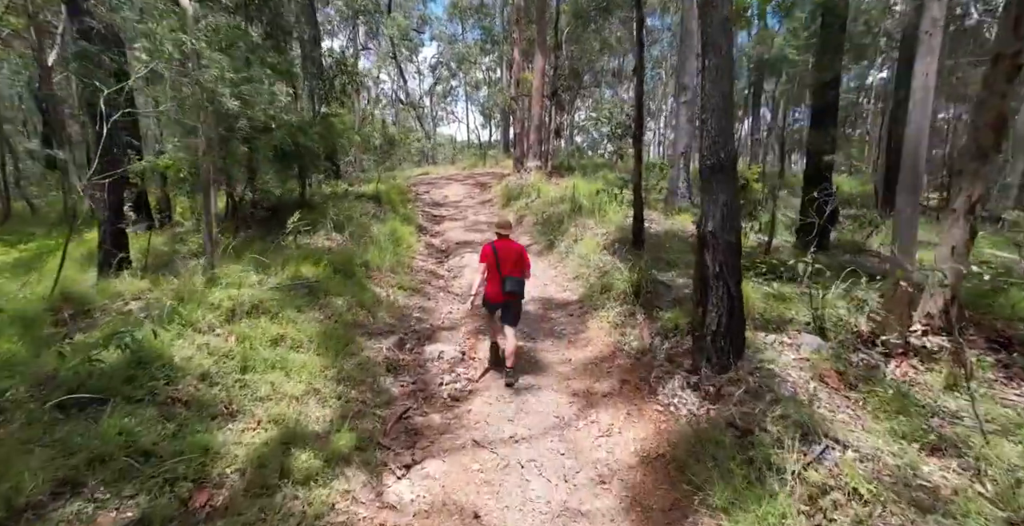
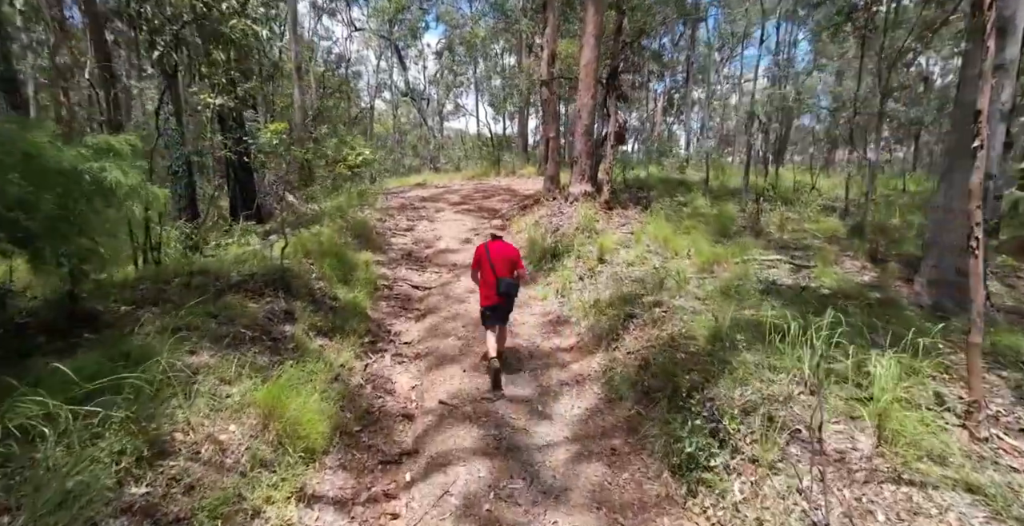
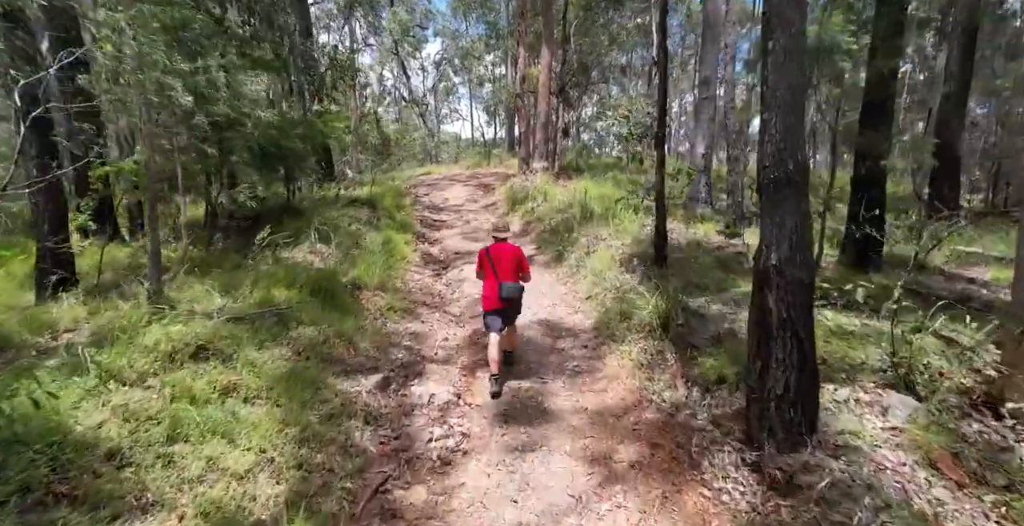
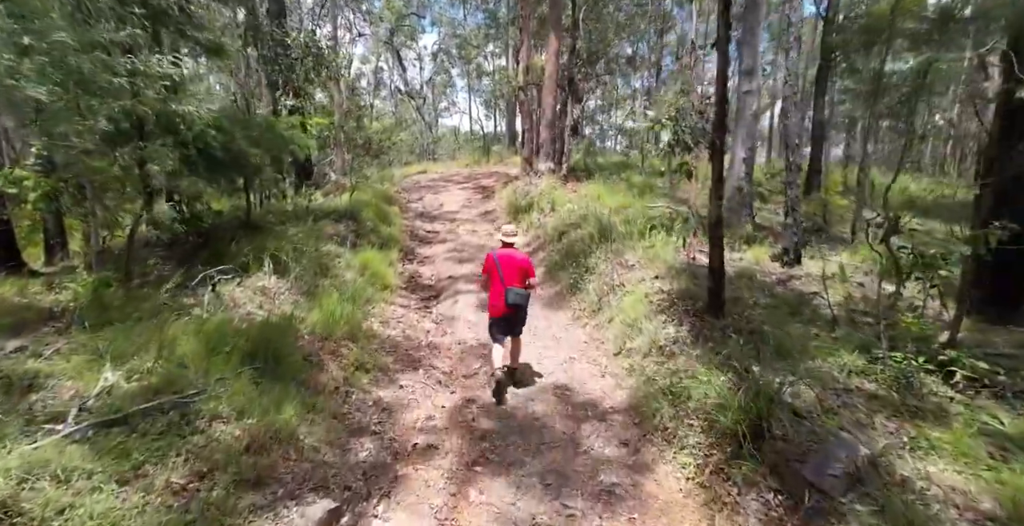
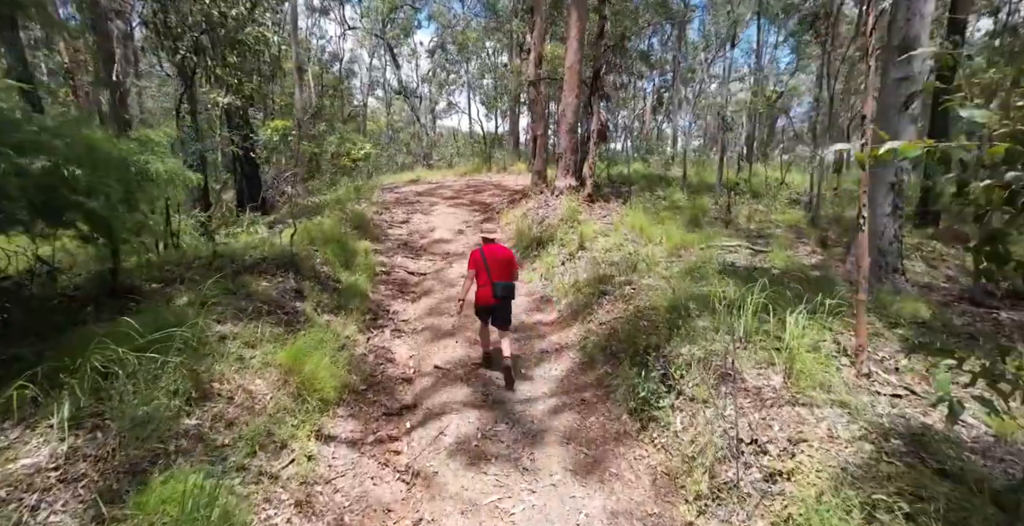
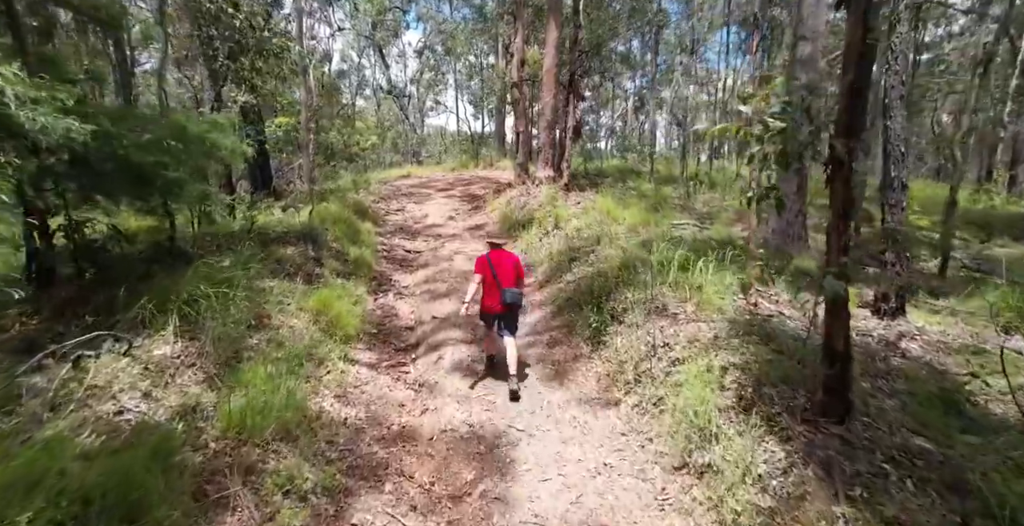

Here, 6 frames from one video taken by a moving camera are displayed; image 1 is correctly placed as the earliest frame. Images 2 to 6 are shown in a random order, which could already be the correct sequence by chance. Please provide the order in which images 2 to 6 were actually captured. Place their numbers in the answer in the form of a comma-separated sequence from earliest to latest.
3, 4, 6, 5, 2
